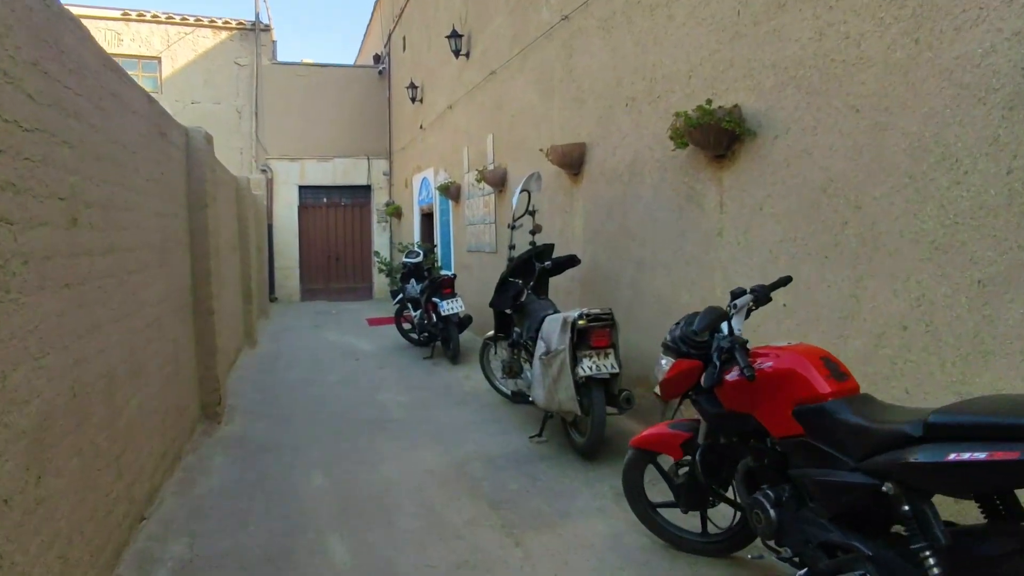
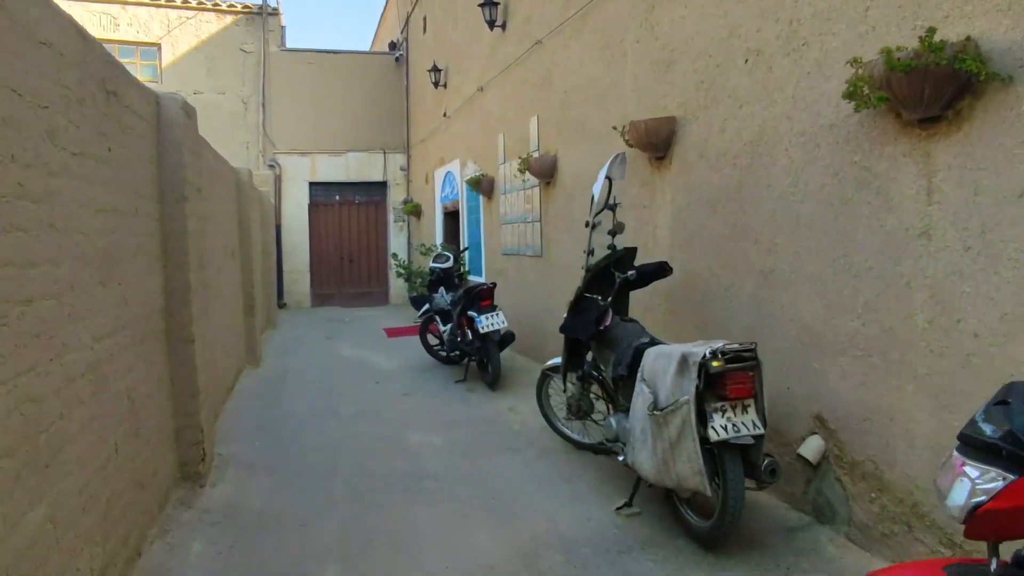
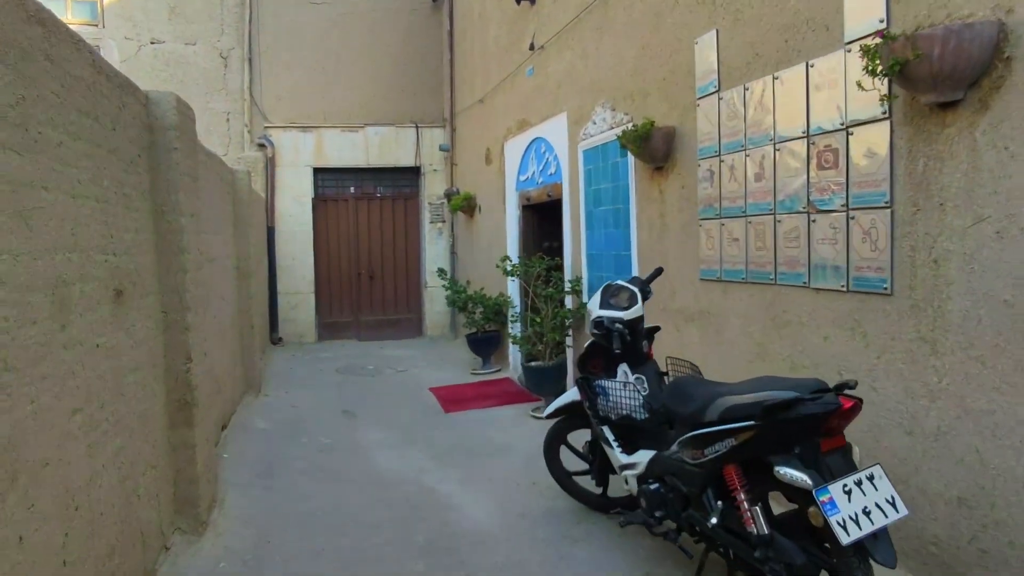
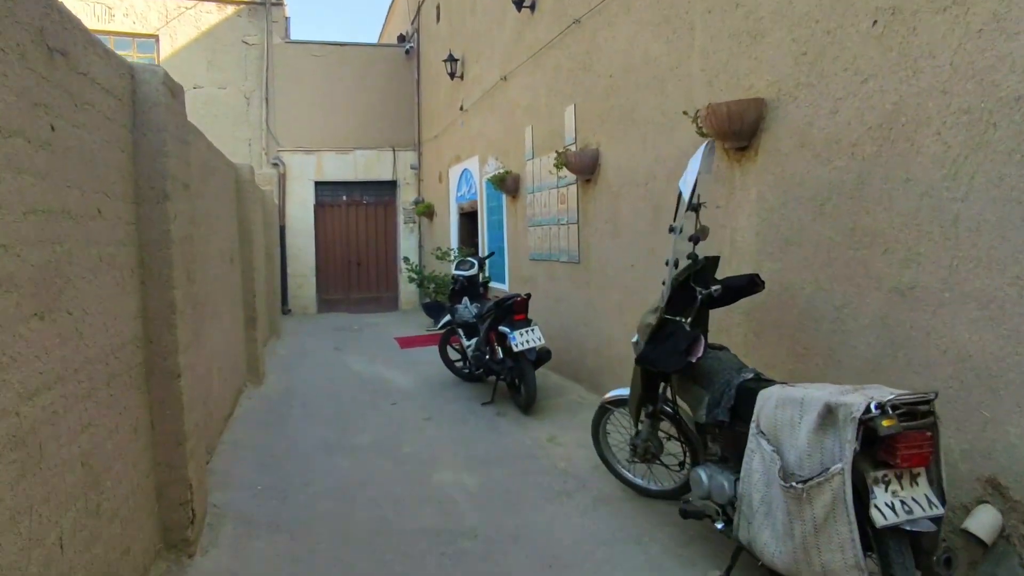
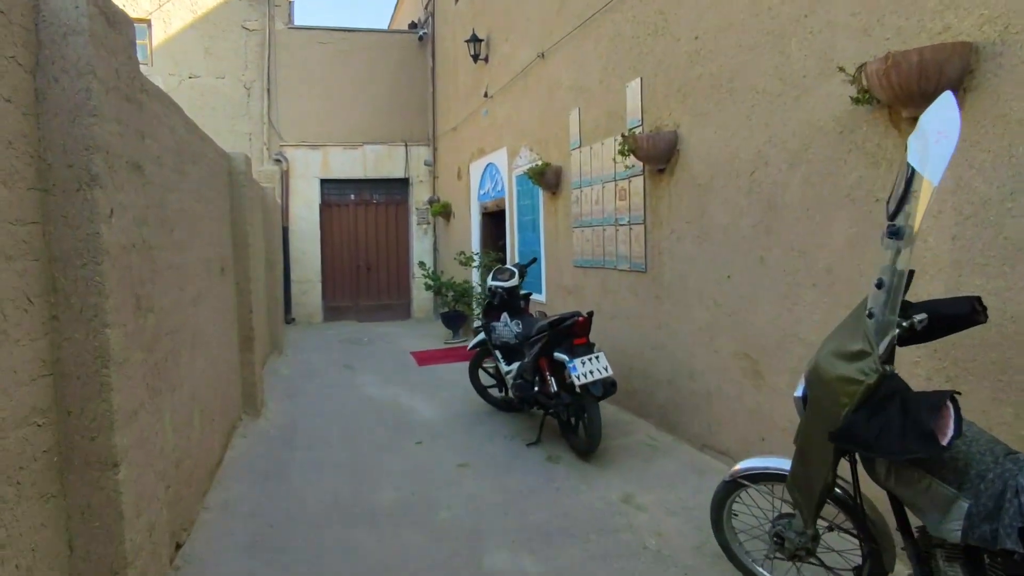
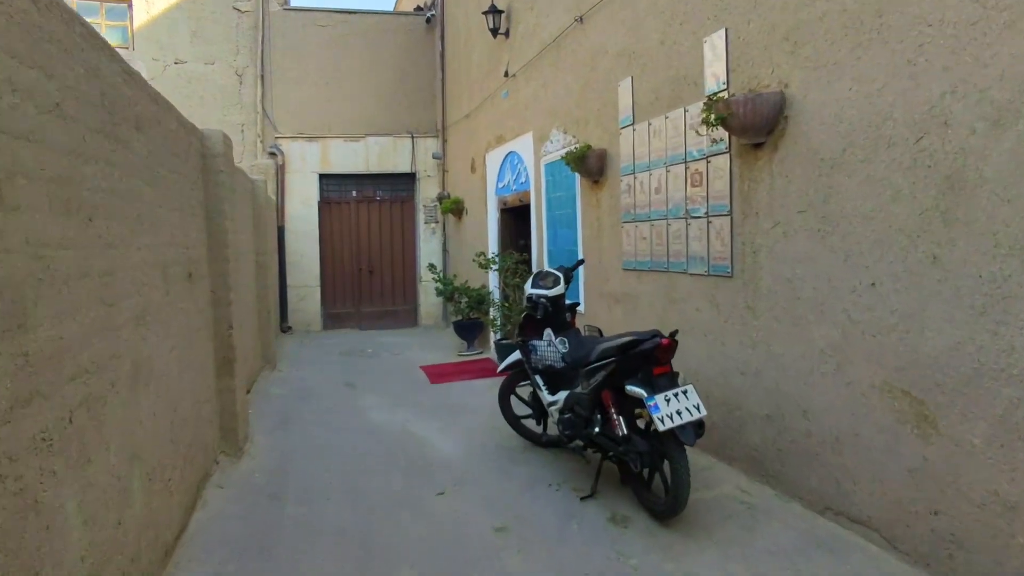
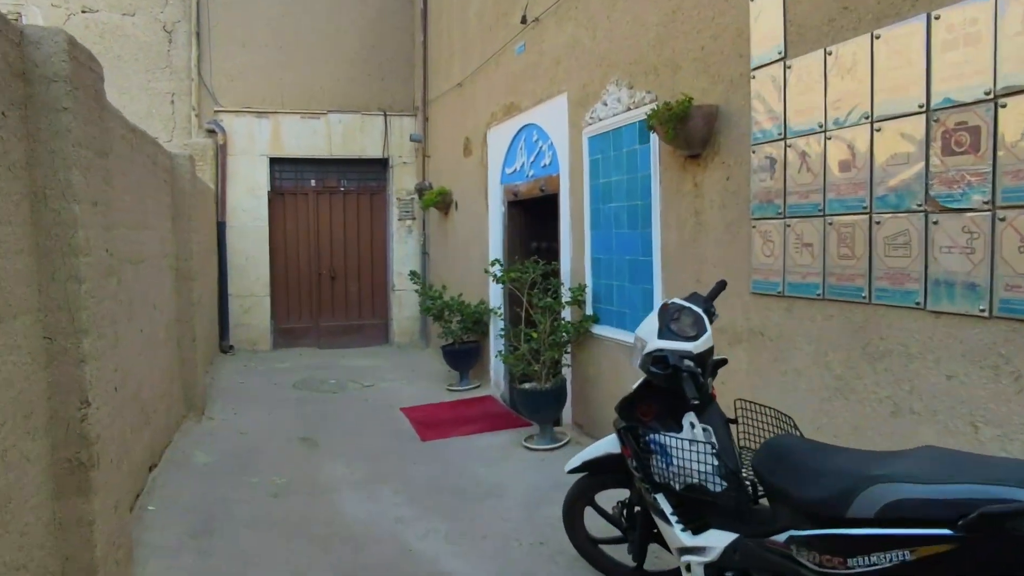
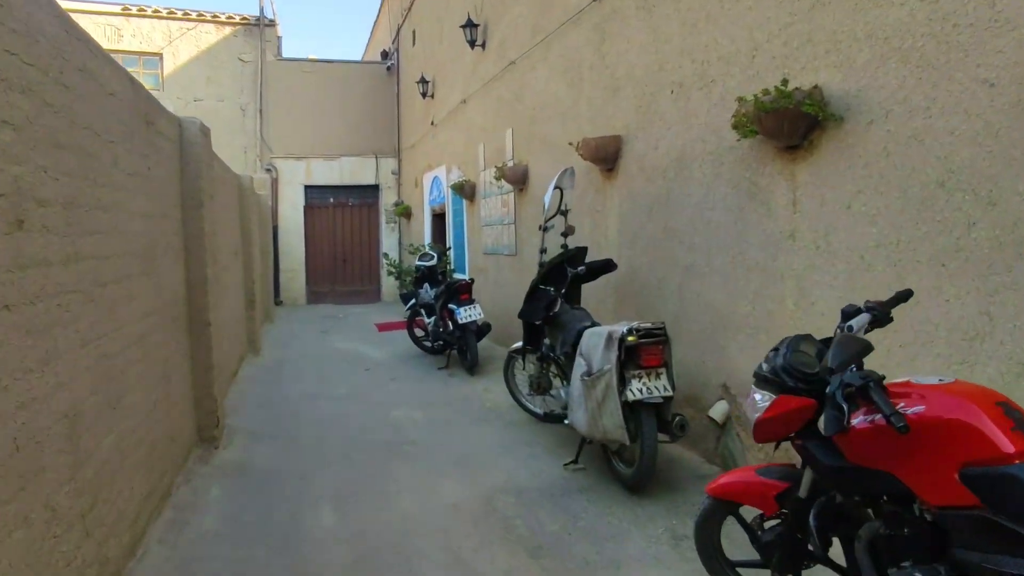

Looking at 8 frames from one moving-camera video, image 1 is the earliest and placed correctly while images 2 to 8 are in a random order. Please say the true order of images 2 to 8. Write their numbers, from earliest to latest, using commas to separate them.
8, 2, 4, 5, 6, 3, 7
